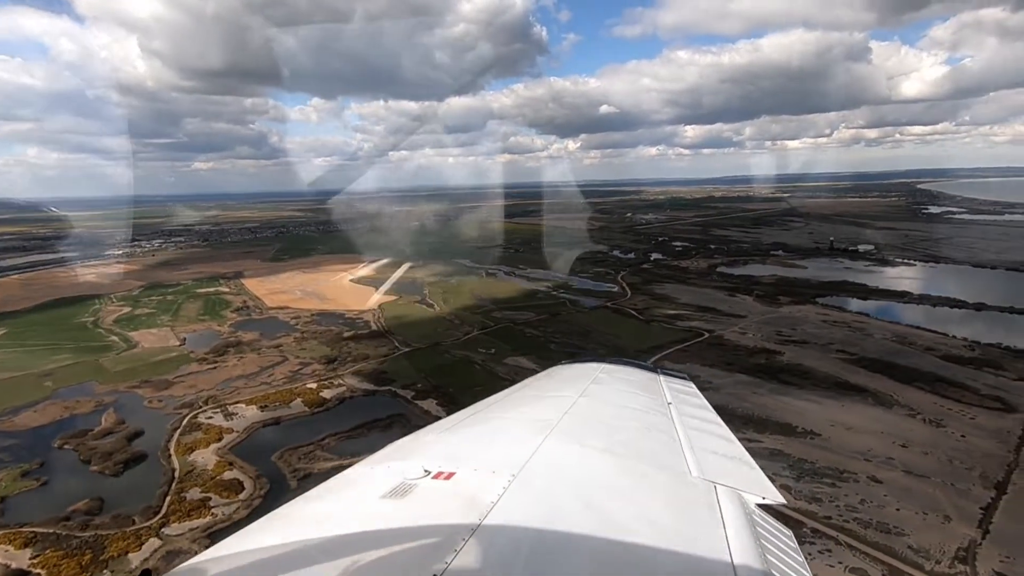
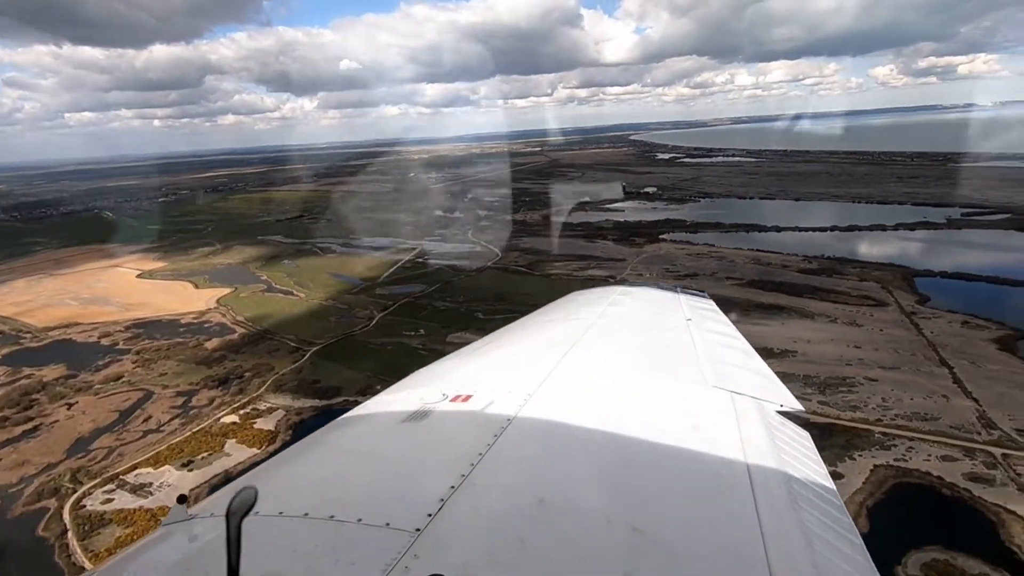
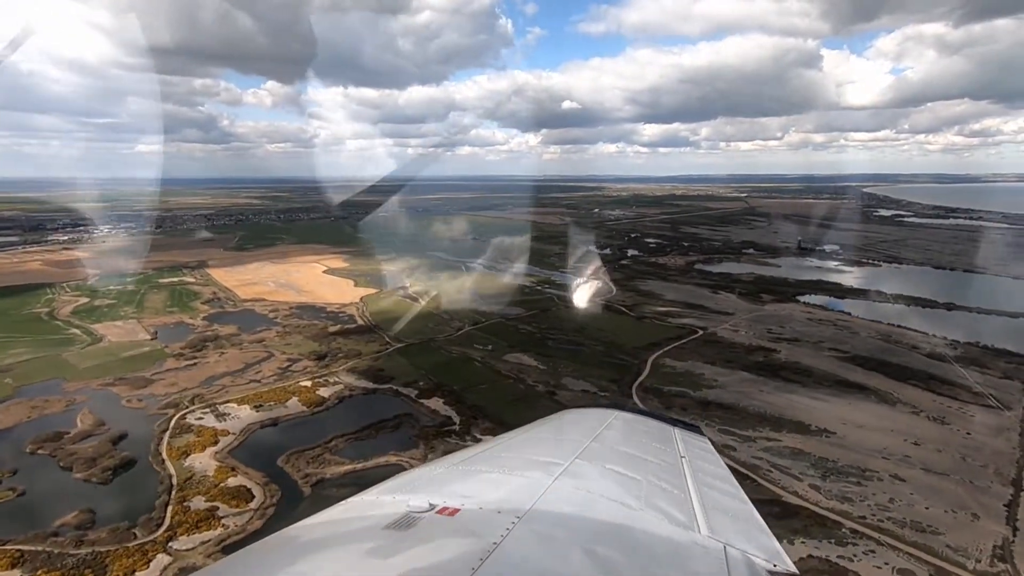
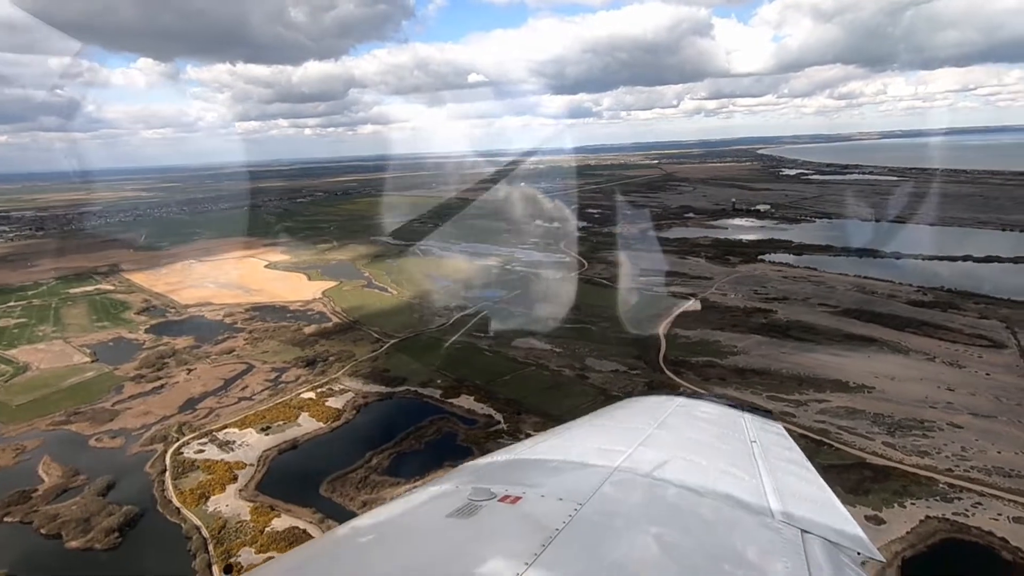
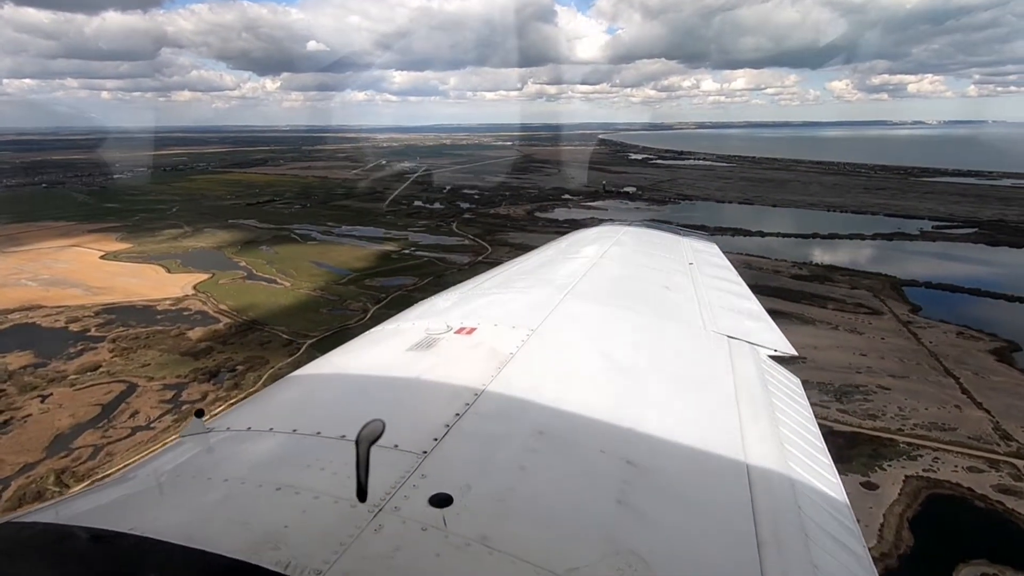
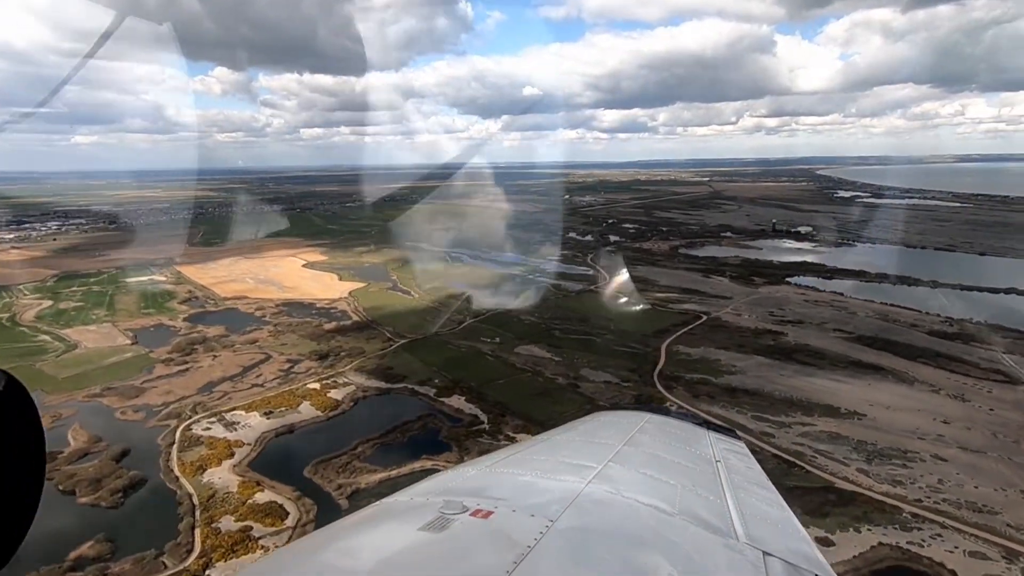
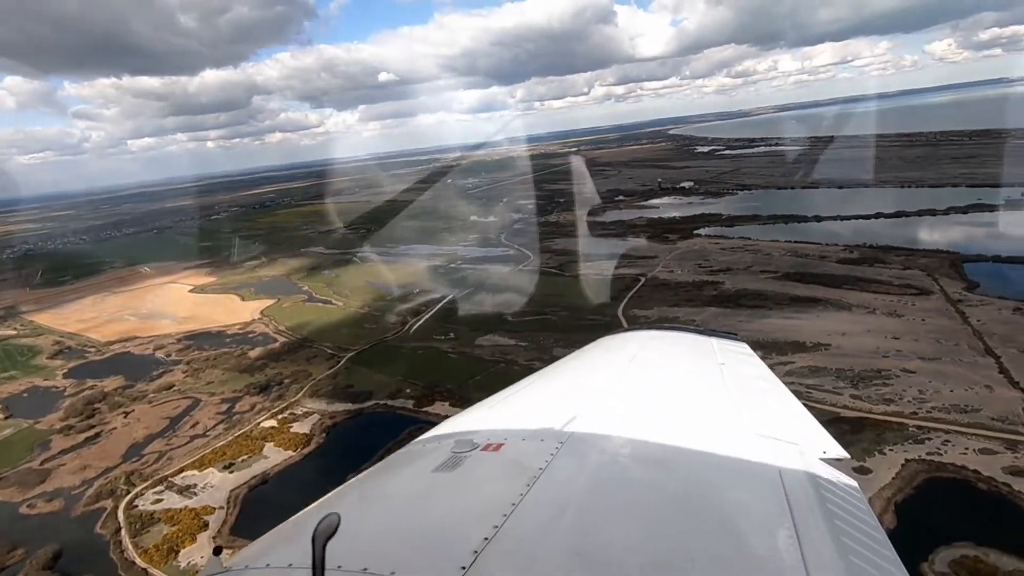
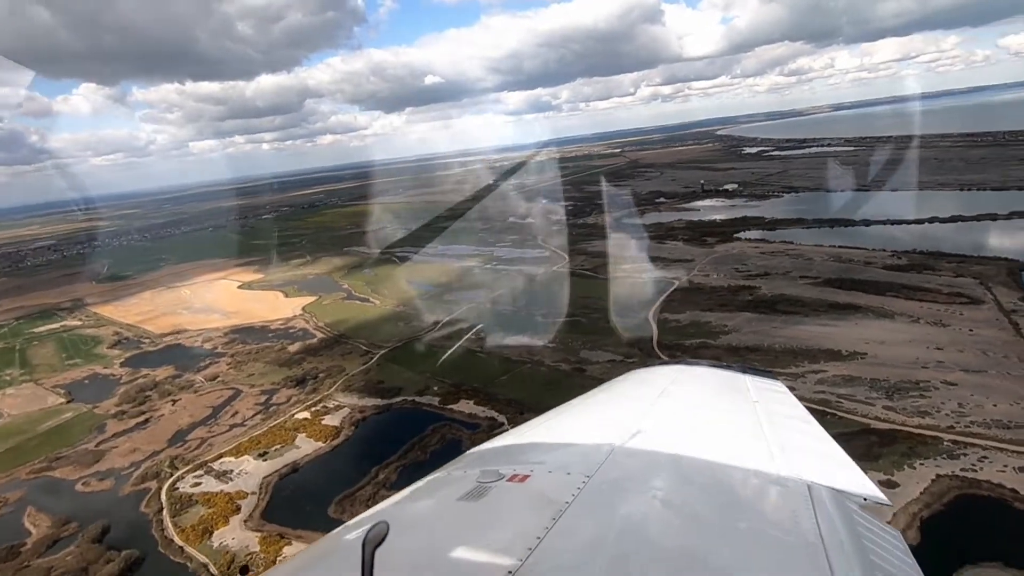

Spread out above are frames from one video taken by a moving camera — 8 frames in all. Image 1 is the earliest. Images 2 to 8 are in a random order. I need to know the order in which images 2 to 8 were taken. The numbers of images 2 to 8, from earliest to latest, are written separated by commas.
3, 6, 4, 8, 7, 2, 5
